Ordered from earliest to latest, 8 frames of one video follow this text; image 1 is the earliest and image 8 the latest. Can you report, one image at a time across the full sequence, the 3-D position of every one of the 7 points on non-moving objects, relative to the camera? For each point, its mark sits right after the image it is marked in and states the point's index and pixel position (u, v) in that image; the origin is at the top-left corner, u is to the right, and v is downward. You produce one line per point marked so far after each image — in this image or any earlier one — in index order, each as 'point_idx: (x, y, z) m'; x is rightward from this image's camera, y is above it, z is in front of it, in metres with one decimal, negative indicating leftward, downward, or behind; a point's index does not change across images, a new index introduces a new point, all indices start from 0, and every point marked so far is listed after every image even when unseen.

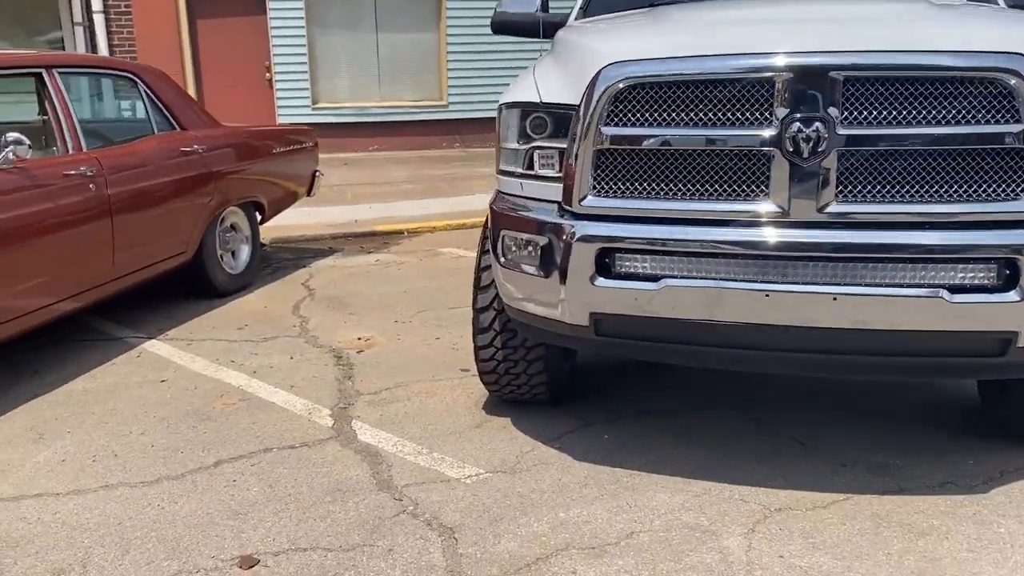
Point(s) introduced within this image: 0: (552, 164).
0: (+0.2, +0.4, +3.0) m
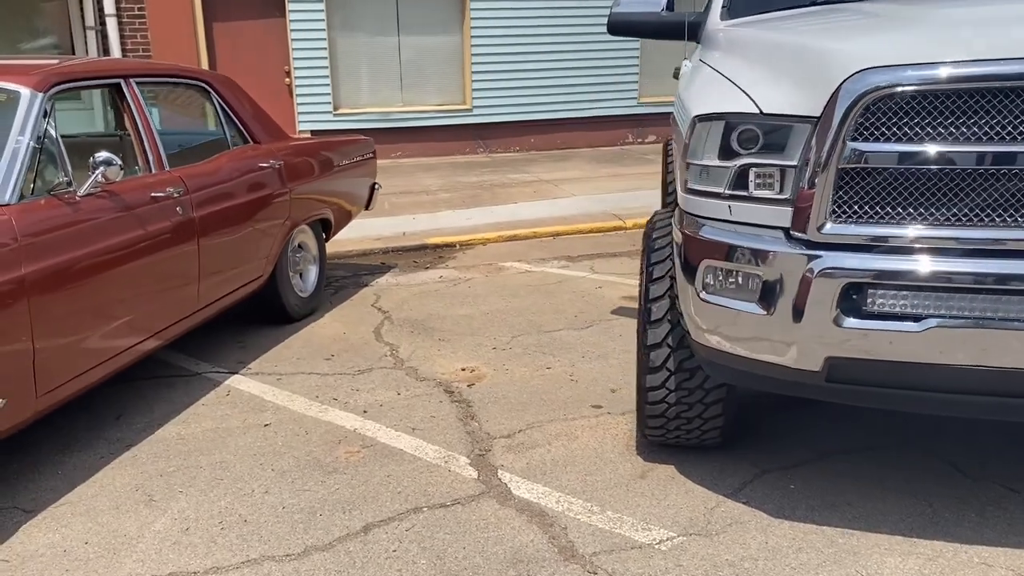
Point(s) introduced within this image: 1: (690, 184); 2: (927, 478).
0: (+0.8, +0.3, +2.6) m
1: (+0.6, +0.3, +2.9) m
2: (+1.5, -0.7, +3.2) m
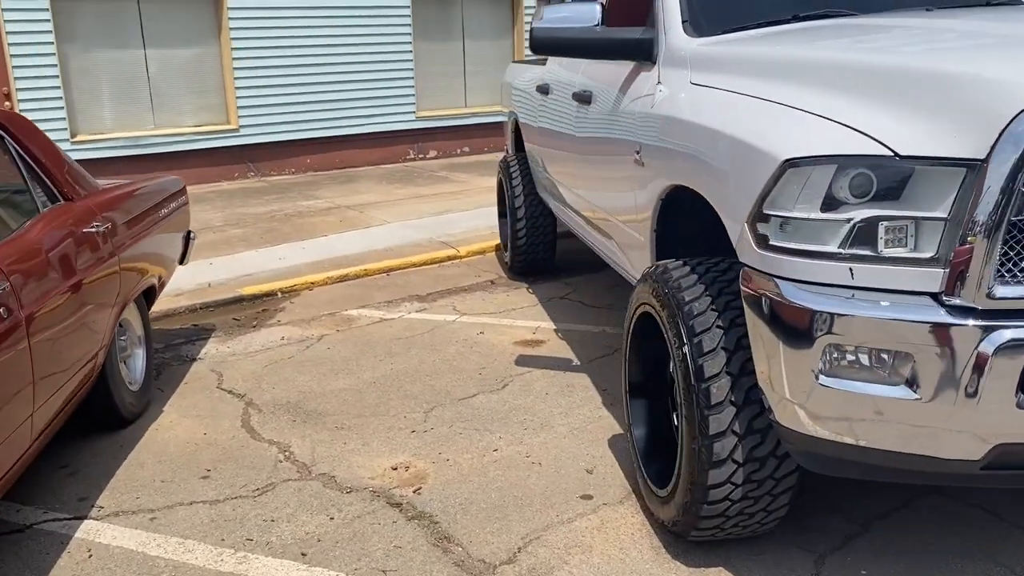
0: (+0.9, +0.1, +2.2) m
1: (+0.7, +0.1, +2.3) m
2: (+1.6, -0.8, +2.9) m
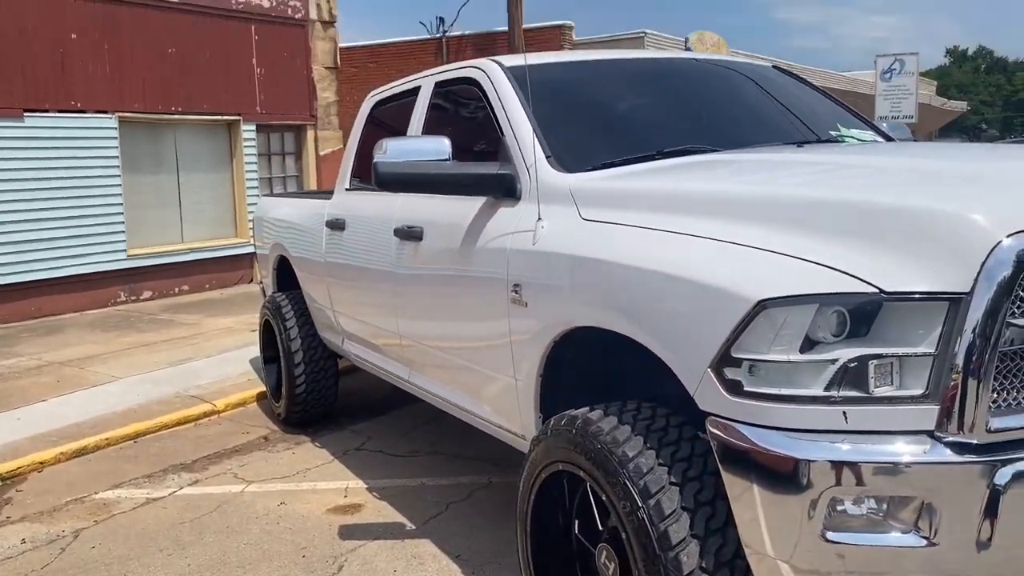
0: (+0.9, -0.2, +2.1) m
1: (+0.6, -0.2, +2.2) m
2: (+1.3, -1.2, +2.8) m
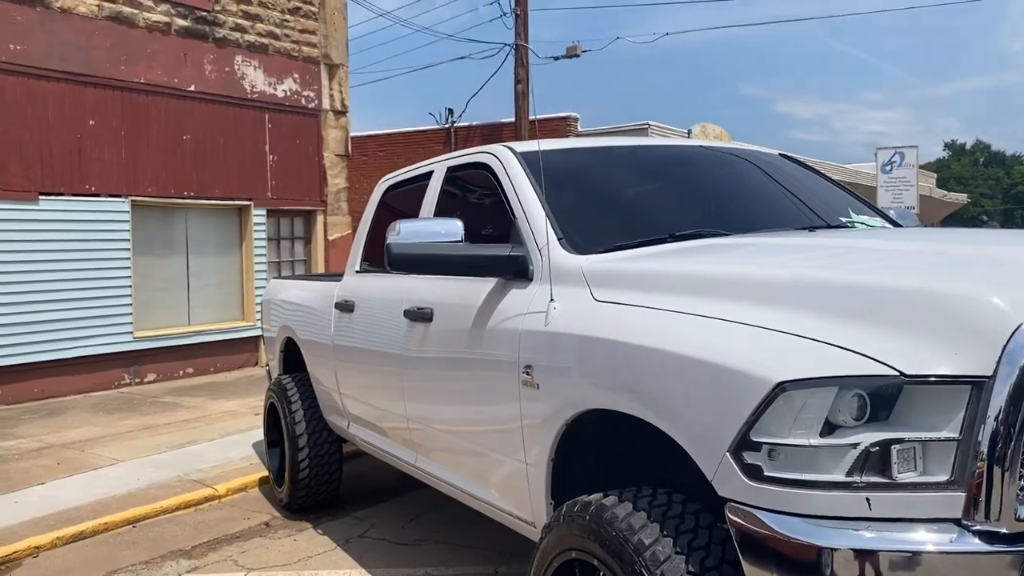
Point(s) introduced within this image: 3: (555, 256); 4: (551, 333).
0: (+0.9, -0.4, +2.0) m
1: (+0.6, -0.4, +2.1) m
2: (+1.3, -1.5, +2.7) m
3: (+0.2, +0.1, +3.2) m
4: (+0.1, -0.2, +3.0) m
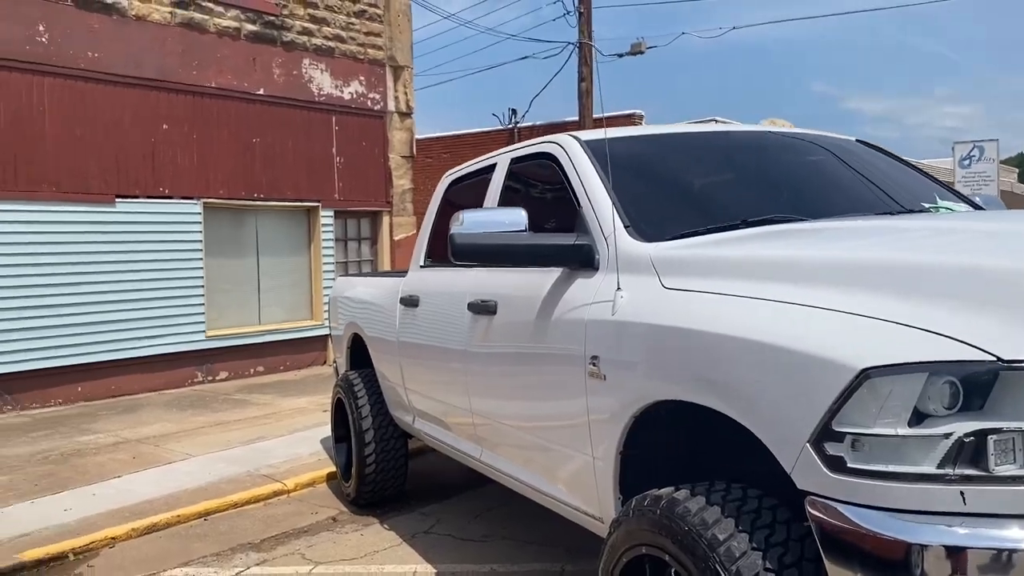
0: (+1.1, -0.4, +1.9) m
1: (+0.8, -0.4, +2.0) m
2: (+1.5, -1.4, +2.5) m
3: (+0.4, +0.2, +3.1) m
4: (+0.3, -0.1, +2.9) m
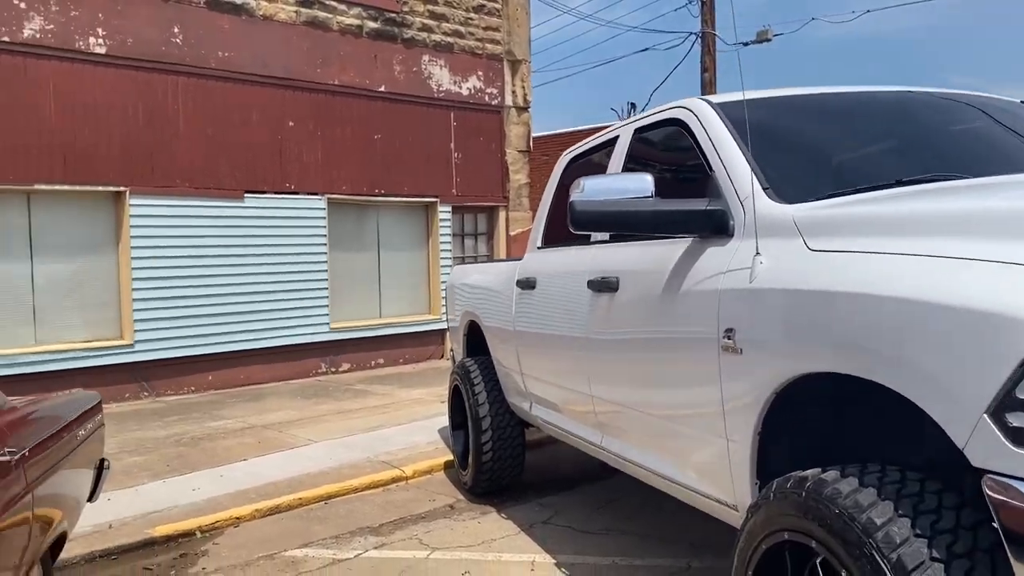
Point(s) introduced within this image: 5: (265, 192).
0: (+1.3, -0.3, +1.6) m
1: (+1.0, -0.3, +1.7) m
2: (+1.8, -1.3, +2.1) m
3: (+0.8, +0.3, +2.8) m
4: (+0.7, 0.0, +2.7) m
5: (-3.1, +1.2, +11.1) m
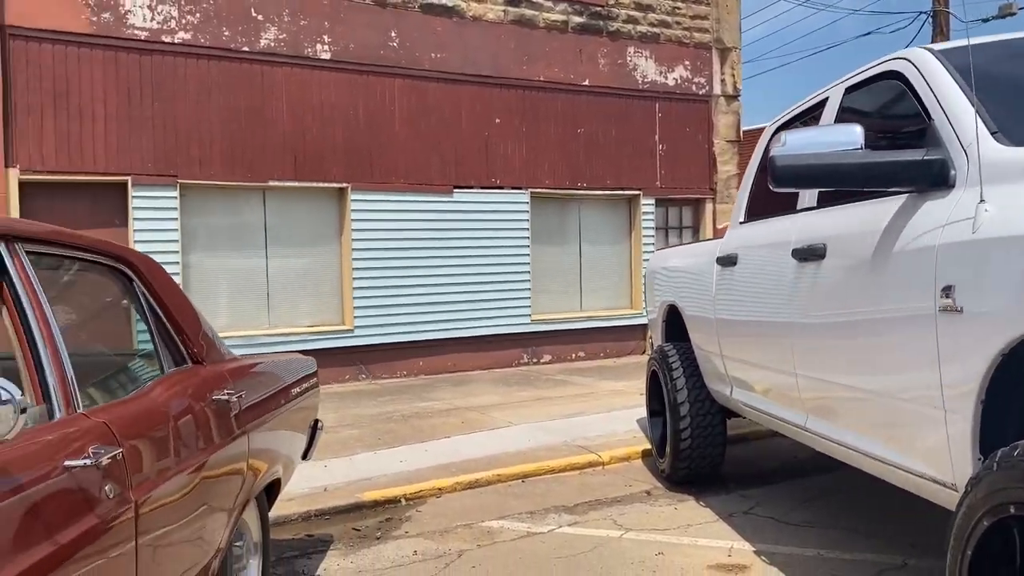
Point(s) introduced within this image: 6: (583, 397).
0: (+1.6, -0.1, +1.2) m
1: (+1.3, -0.2, +1.4) m
2: (+2.2, -1.2, +1.6) m
3: (+1.4, +0.4, +2.6) m
4: (+1.3, +0.1, +2.4) m
5: (-0.5, +1.3, +11.5) m
6: (+0.7, -1.1, +9.0) m
